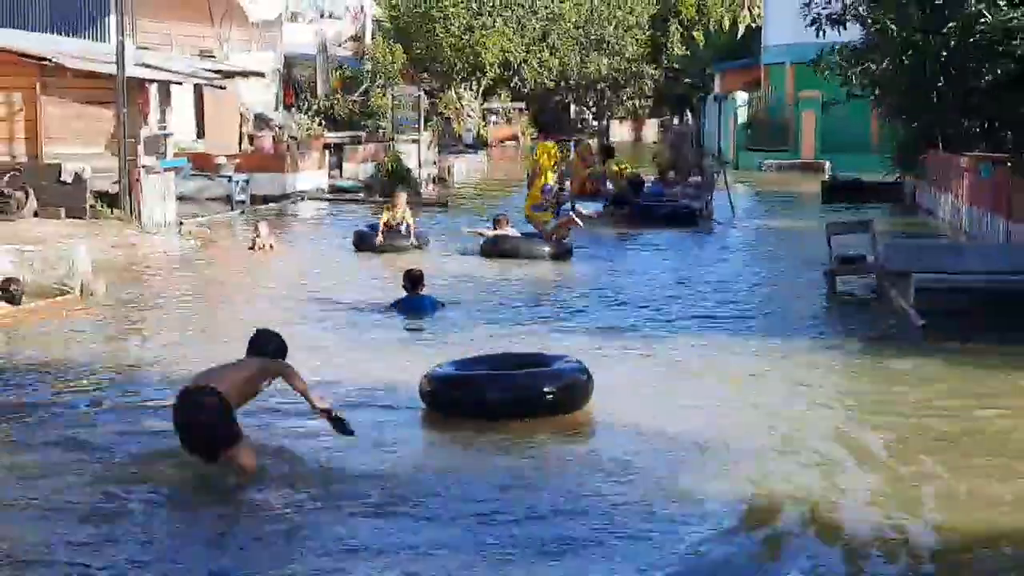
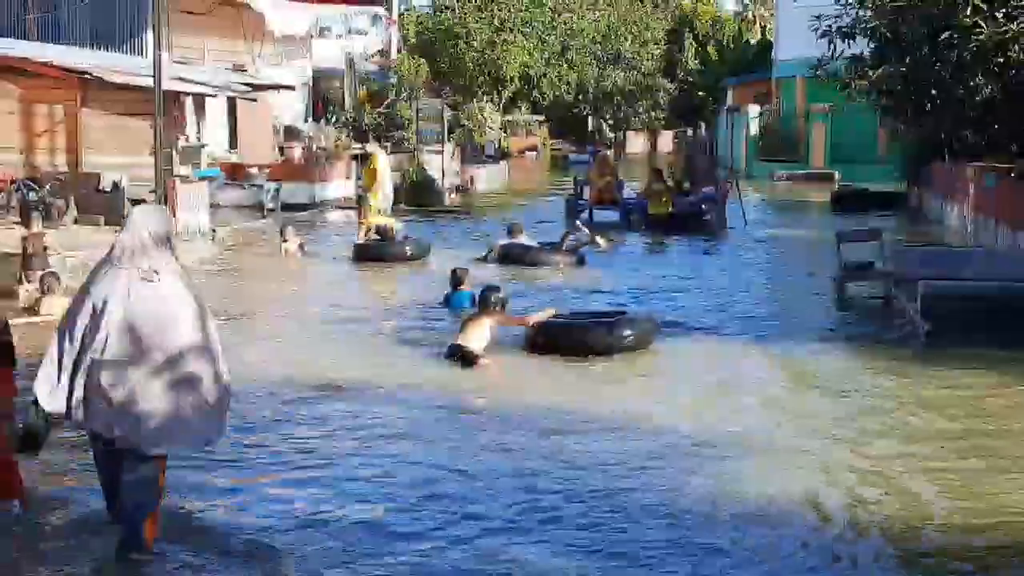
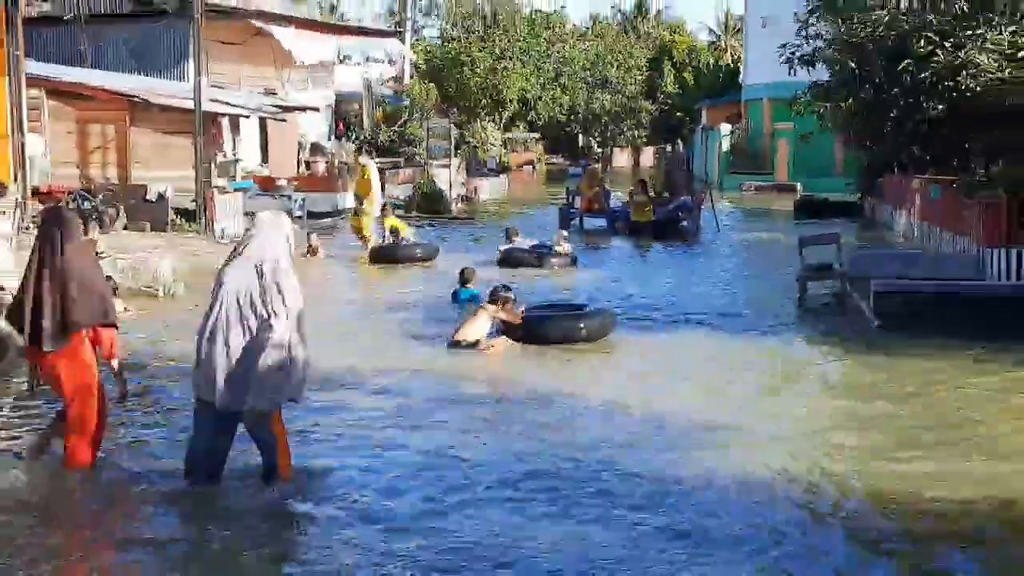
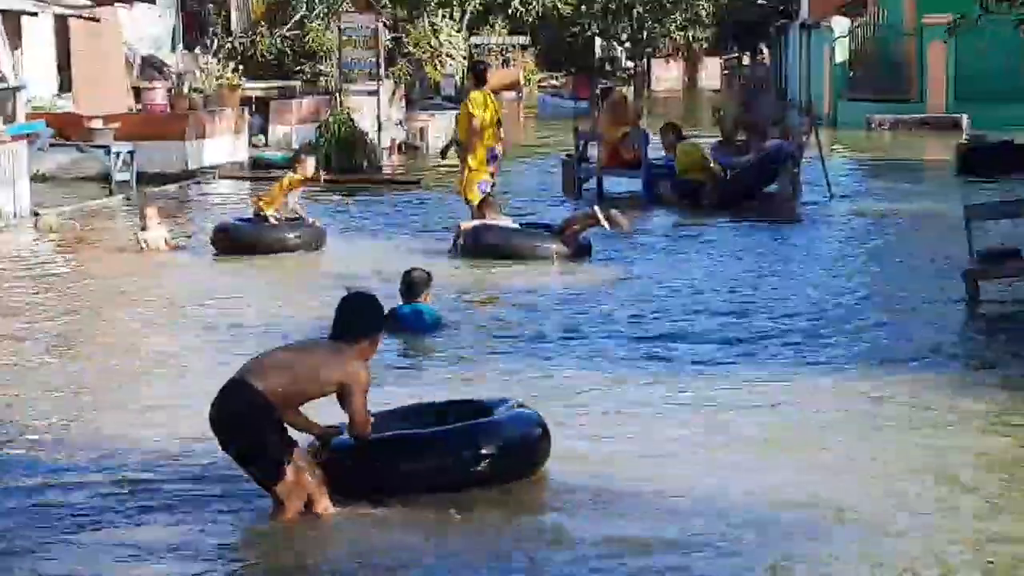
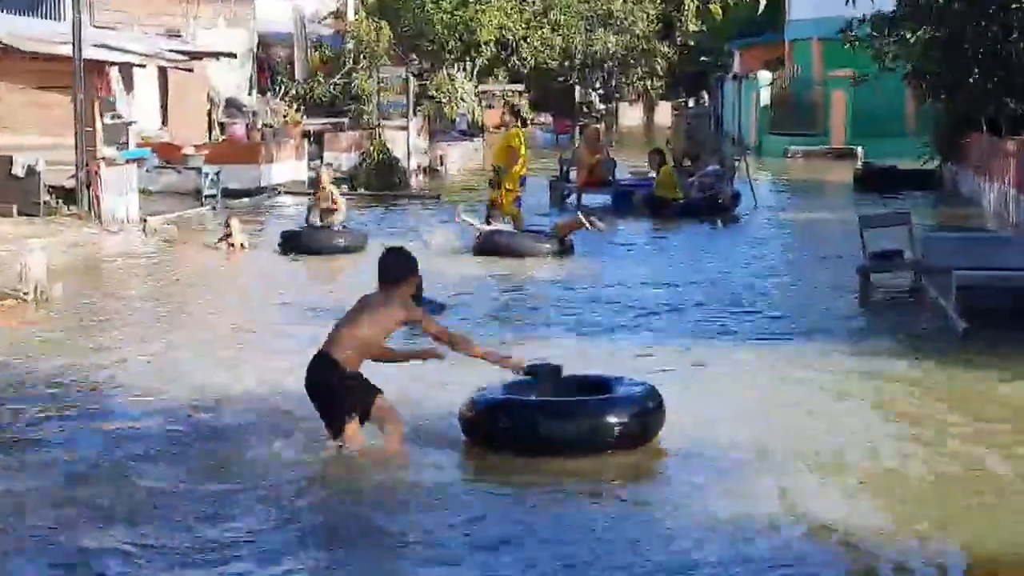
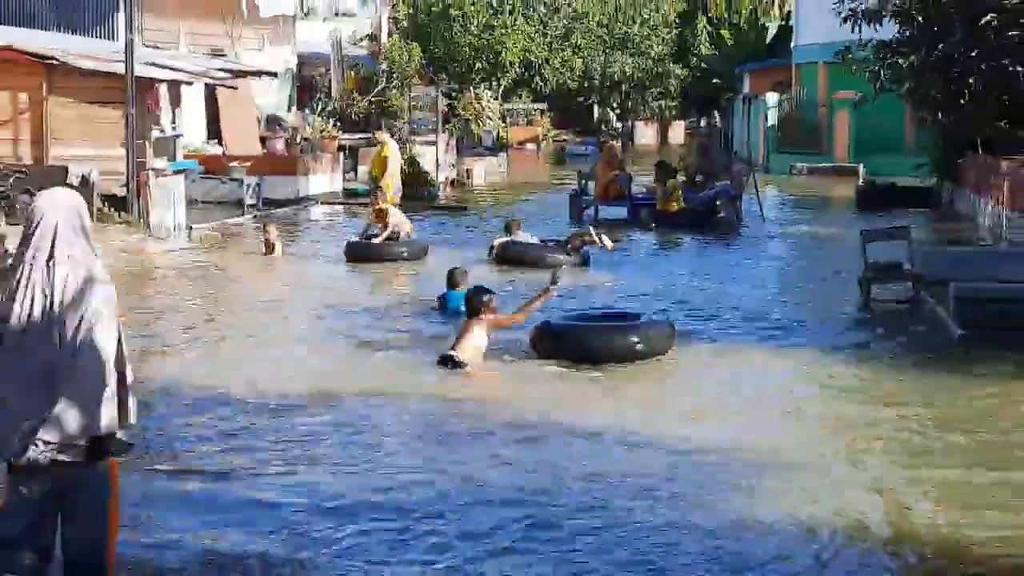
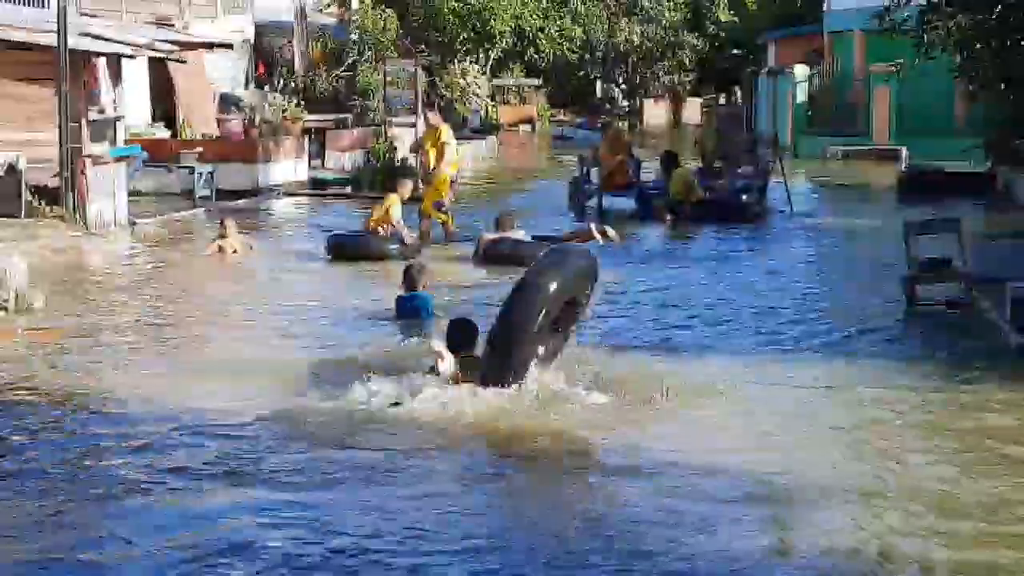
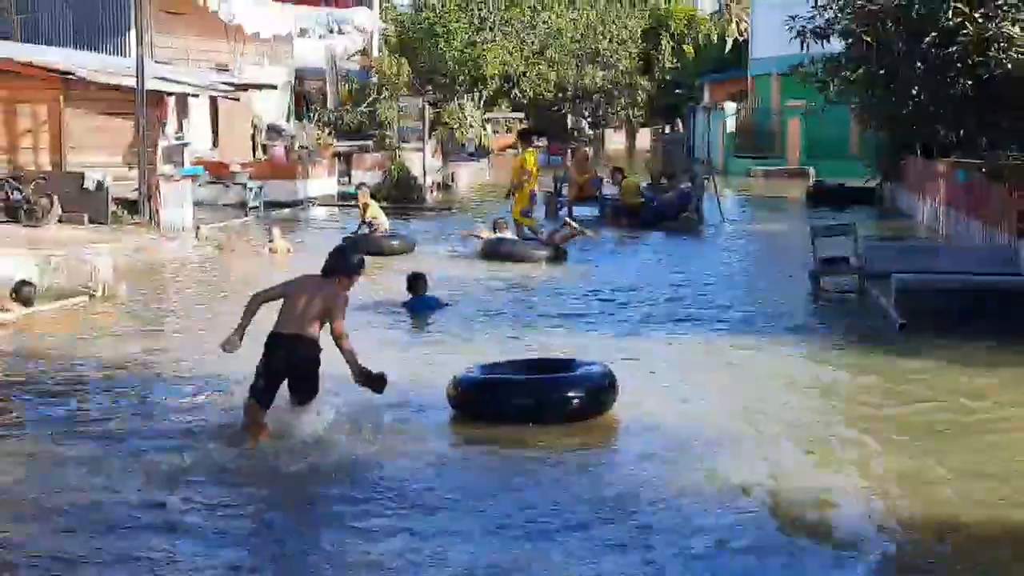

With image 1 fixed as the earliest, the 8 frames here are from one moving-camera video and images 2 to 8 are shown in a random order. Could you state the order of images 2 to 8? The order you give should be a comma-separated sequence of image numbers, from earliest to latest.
8, 5, 4, 7, 6, 2, 3
